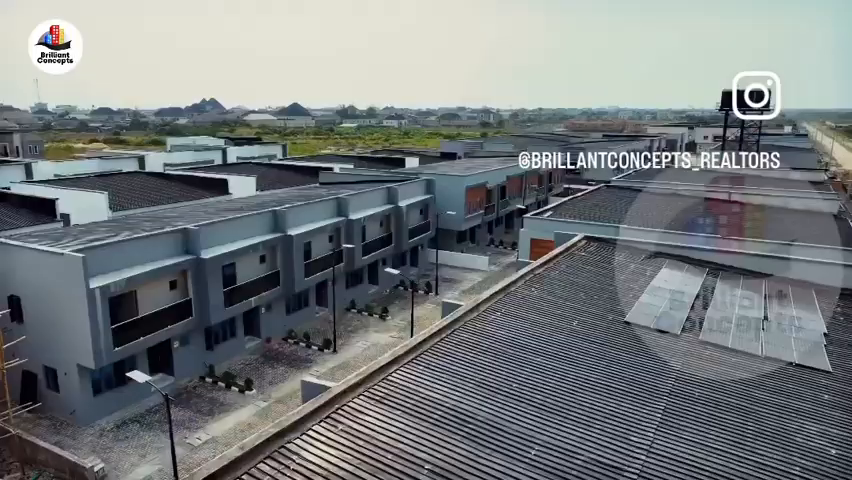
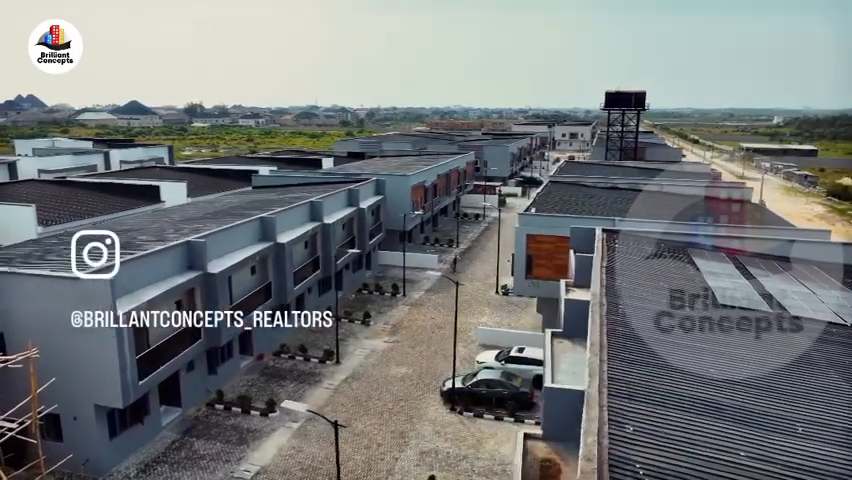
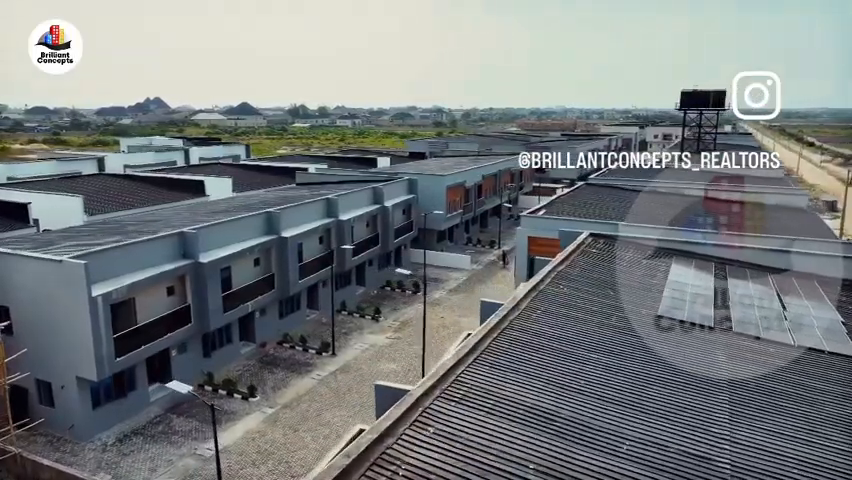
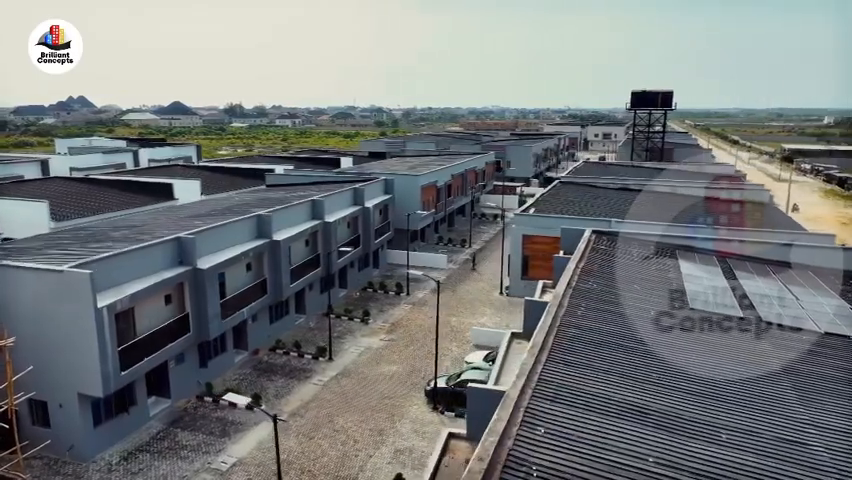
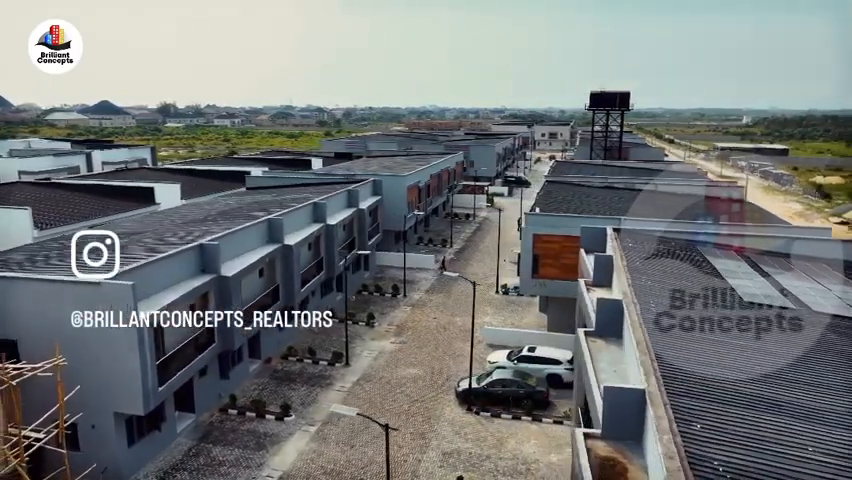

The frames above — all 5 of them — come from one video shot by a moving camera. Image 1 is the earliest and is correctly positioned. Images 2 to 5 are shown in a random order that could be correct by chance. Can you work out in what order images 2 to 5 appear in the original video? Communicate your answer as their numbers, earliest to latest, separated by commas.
3, 4, 2, 5
